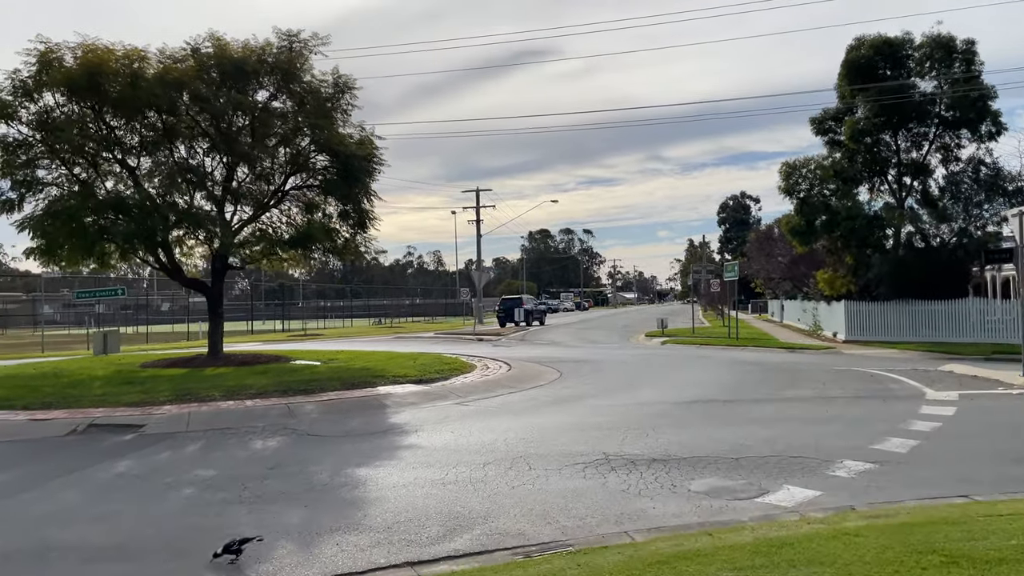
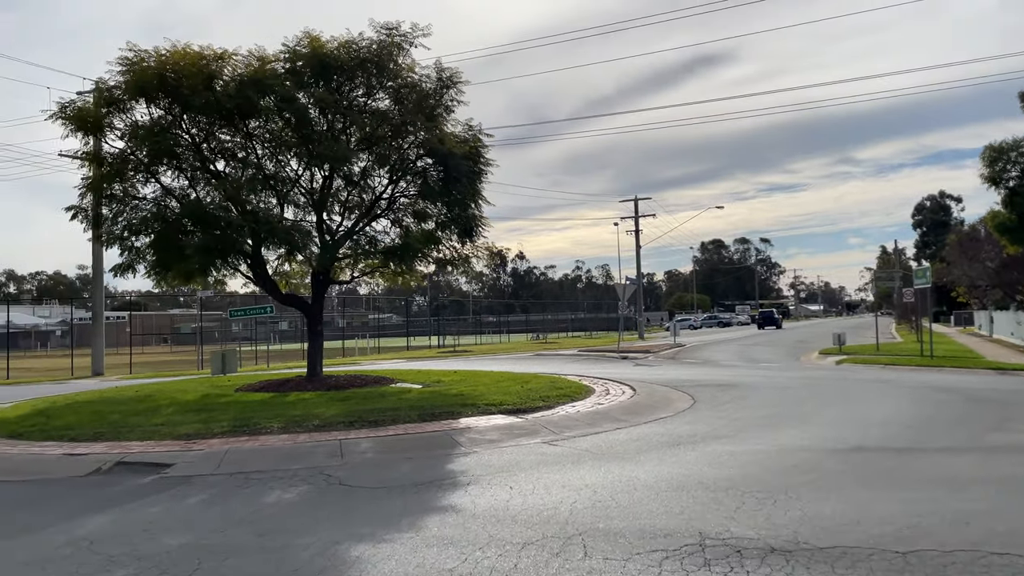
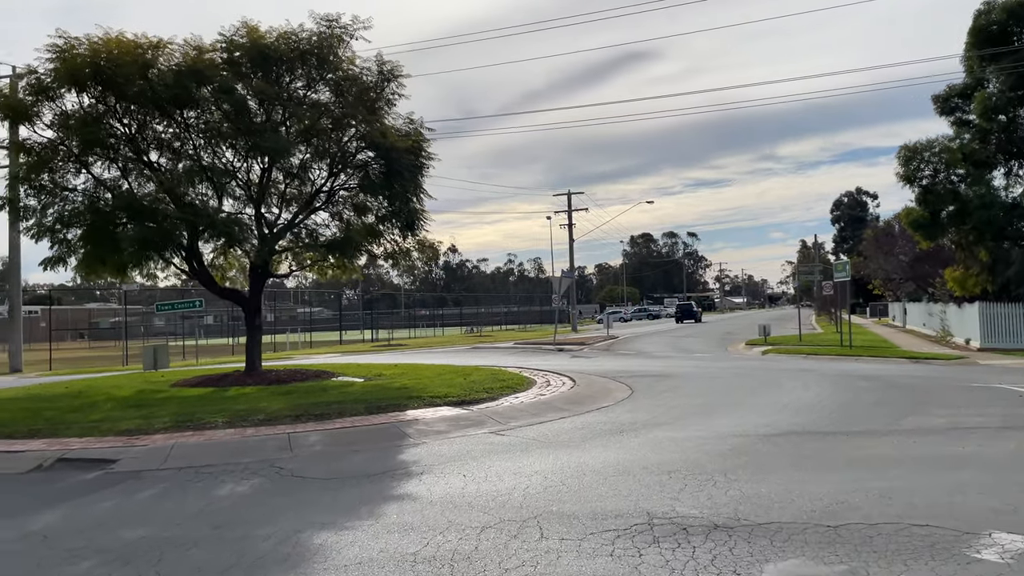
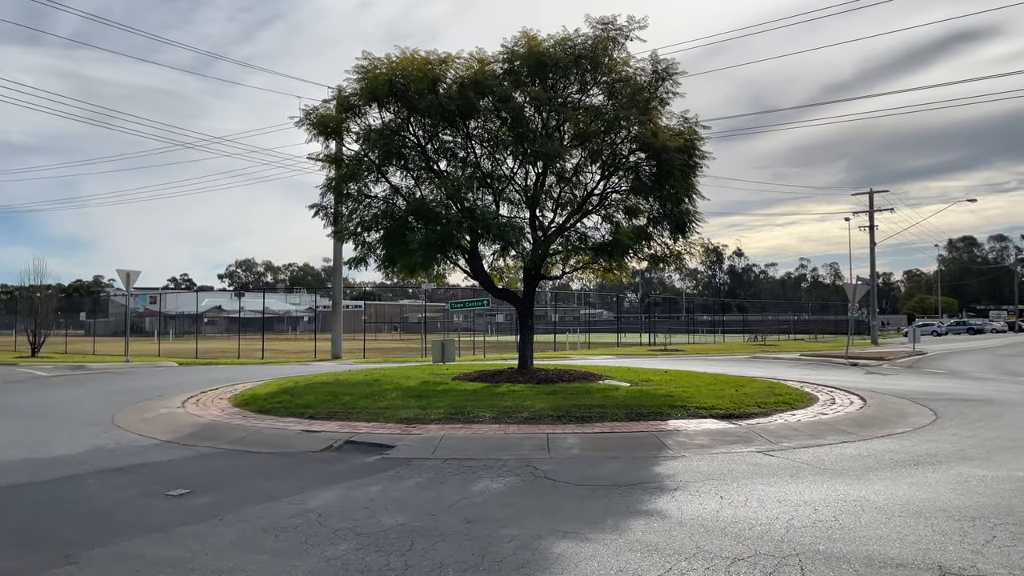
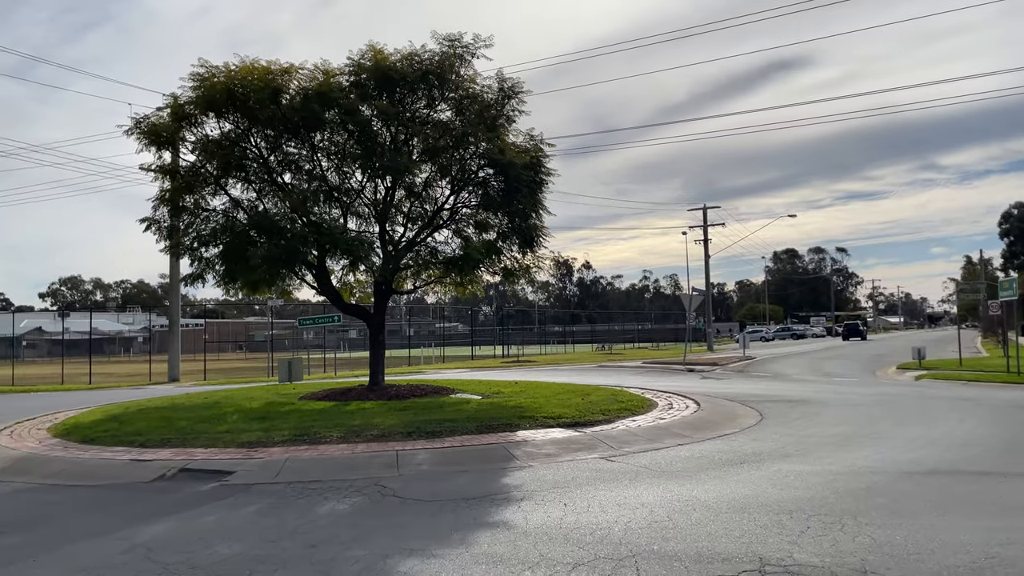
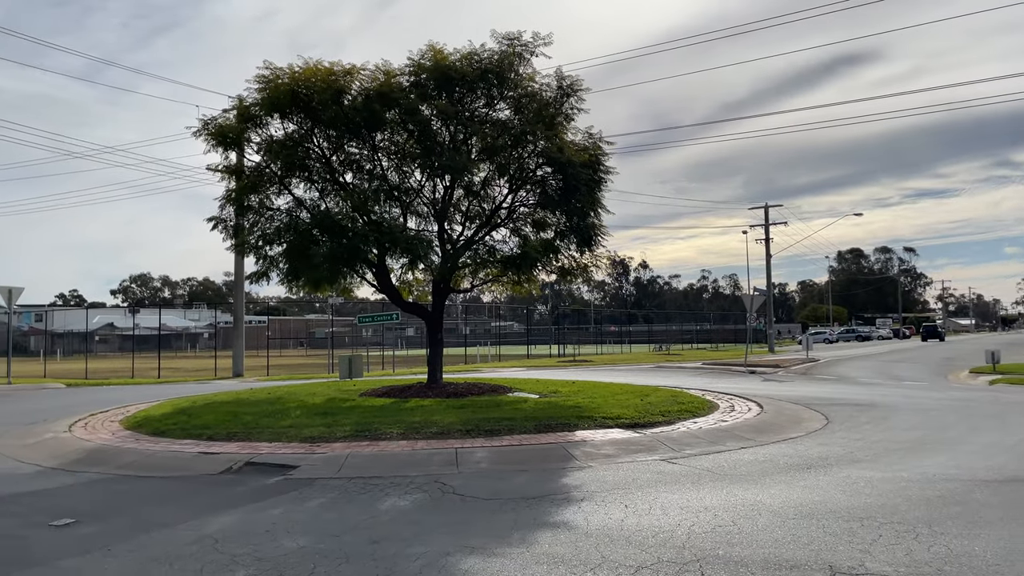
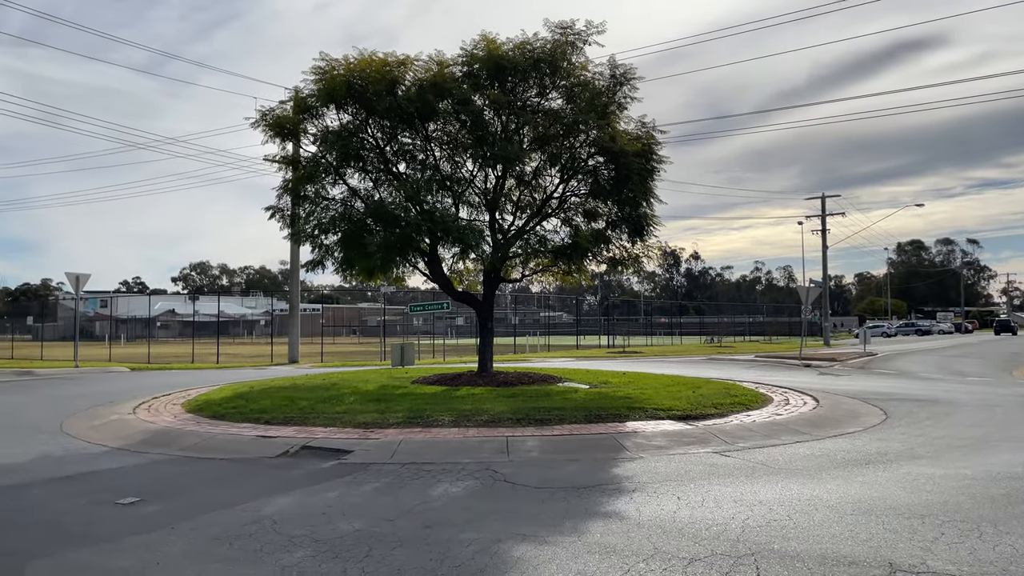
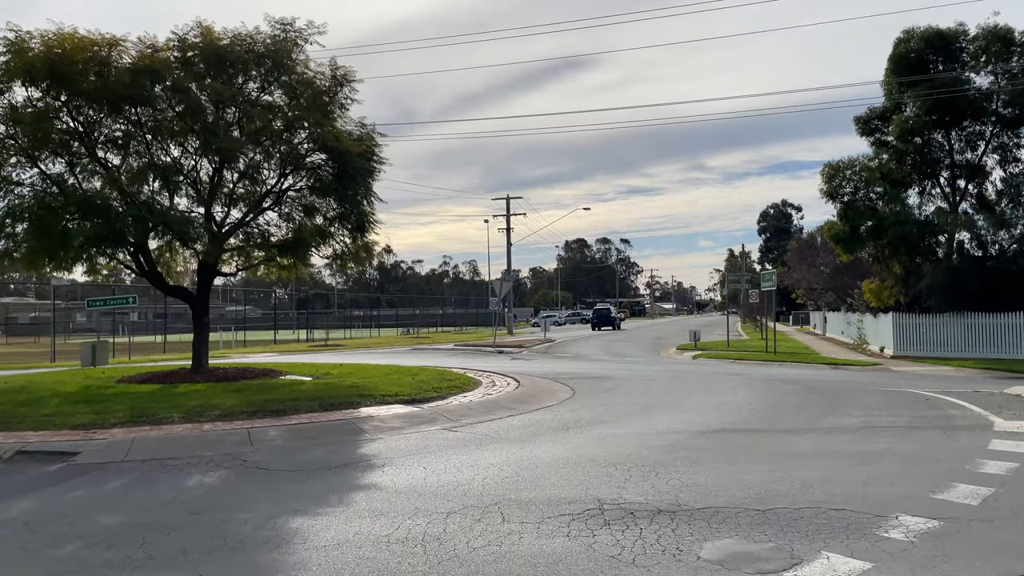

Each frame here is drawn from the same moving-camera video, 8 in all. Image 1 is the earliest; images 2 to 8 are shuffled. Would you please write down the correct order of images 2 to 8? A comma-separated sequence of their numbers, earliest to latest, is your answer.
8, 3, 2, 5, 6, 7, 4
